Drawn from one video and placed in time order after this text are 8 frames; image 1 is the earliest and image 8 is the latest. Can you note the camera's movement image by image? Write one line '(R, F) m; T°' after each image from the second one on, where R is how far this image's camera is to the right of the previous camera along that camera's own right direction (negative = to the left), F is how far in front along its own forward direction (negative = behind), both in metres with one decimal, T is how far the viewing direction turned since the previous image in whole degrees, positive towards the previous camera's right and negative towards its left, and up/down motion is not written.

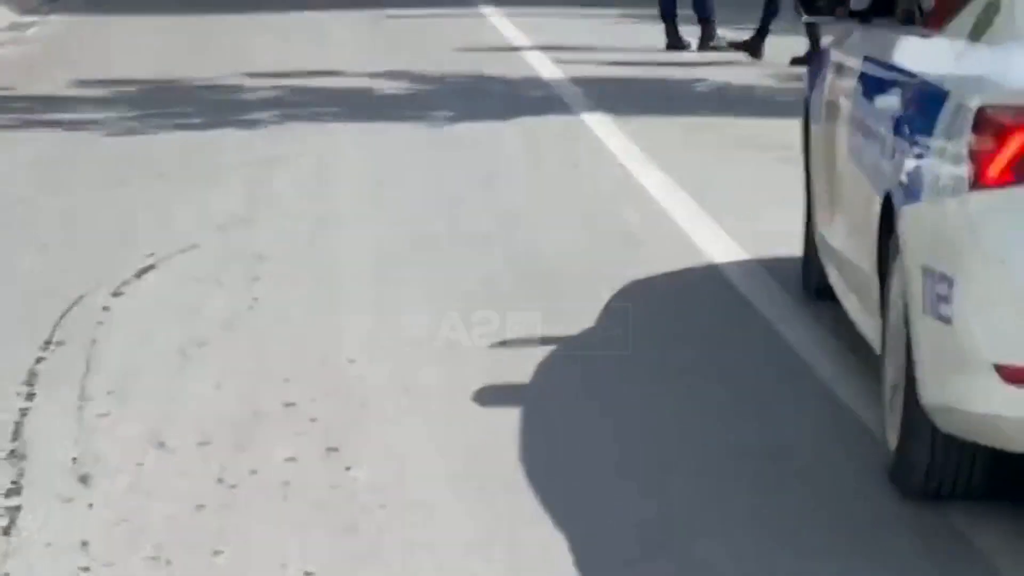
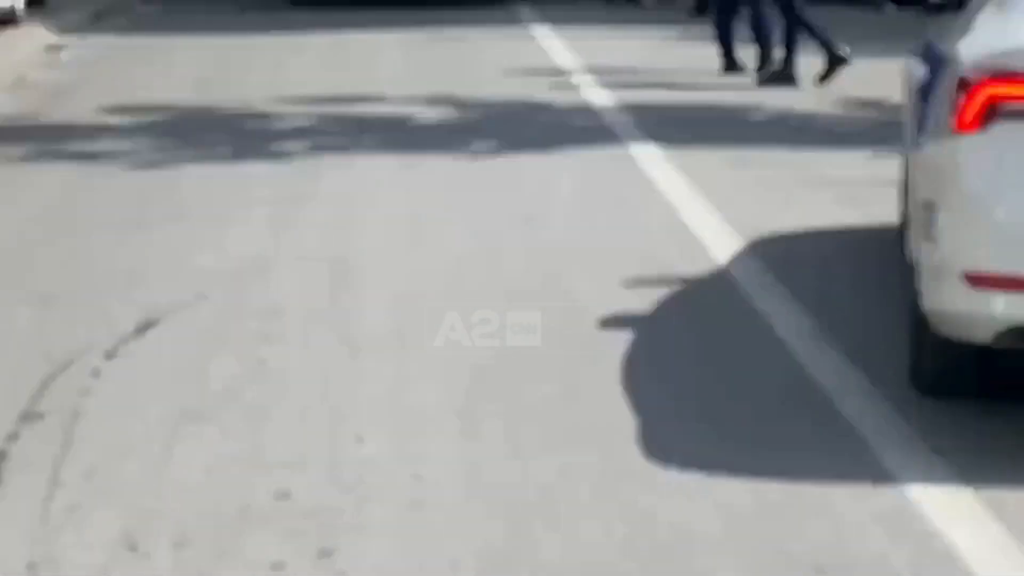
(+0.1, +0.7) m; -2°
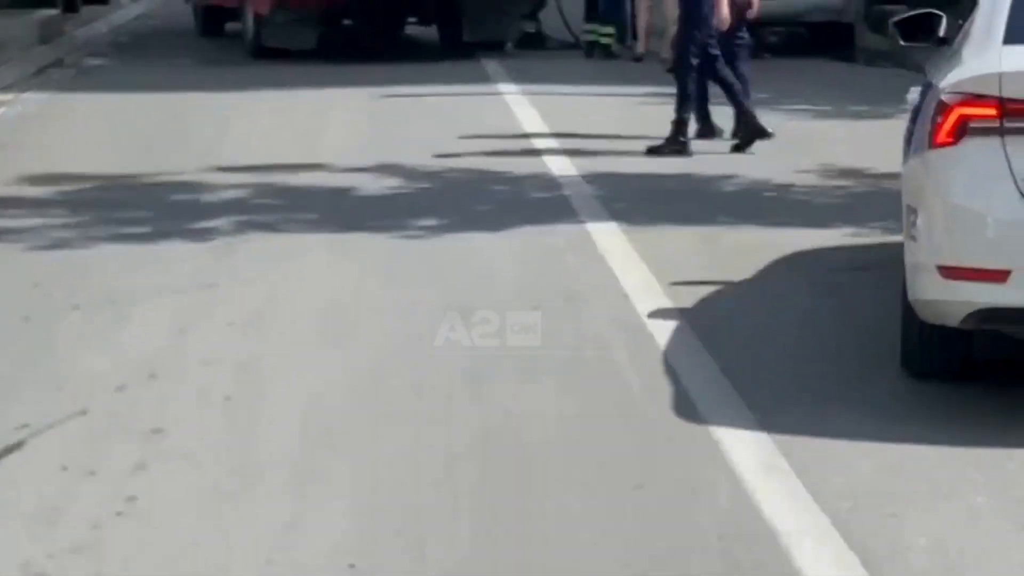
(+0.2, +1.0) m; 0°
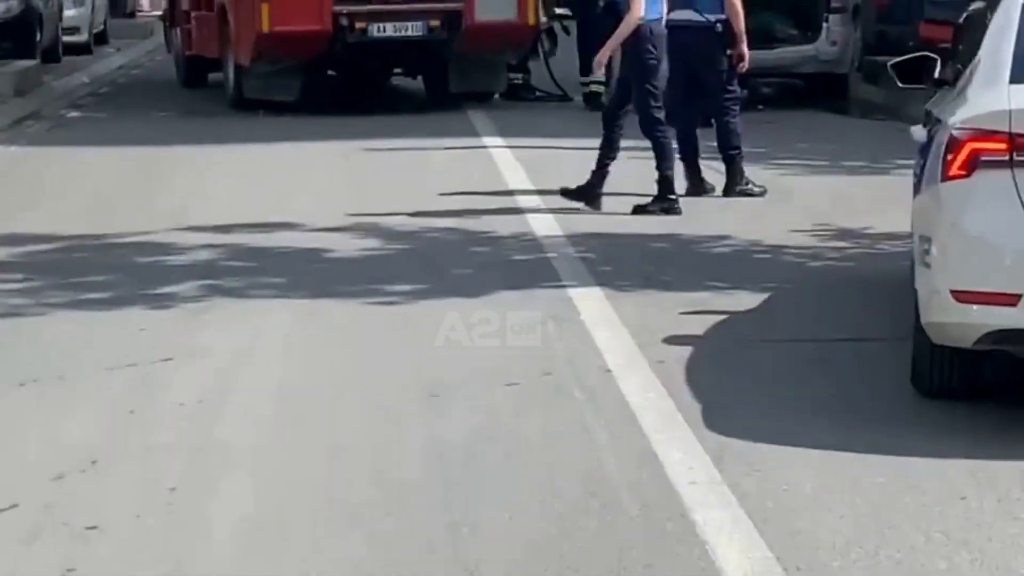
(+0.1, +0.5) m; 0°
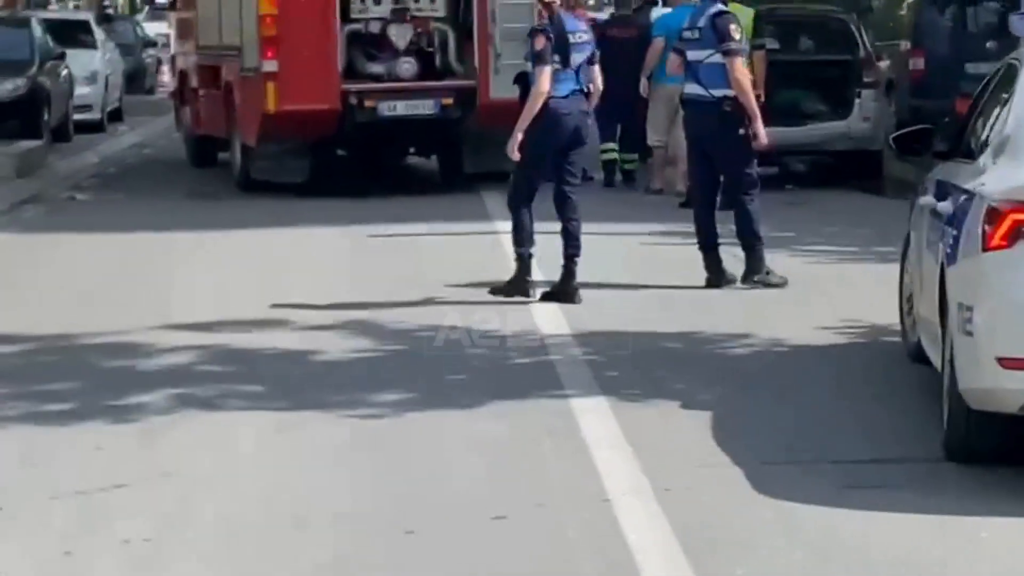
(+0.2, +0.8) m; -1°
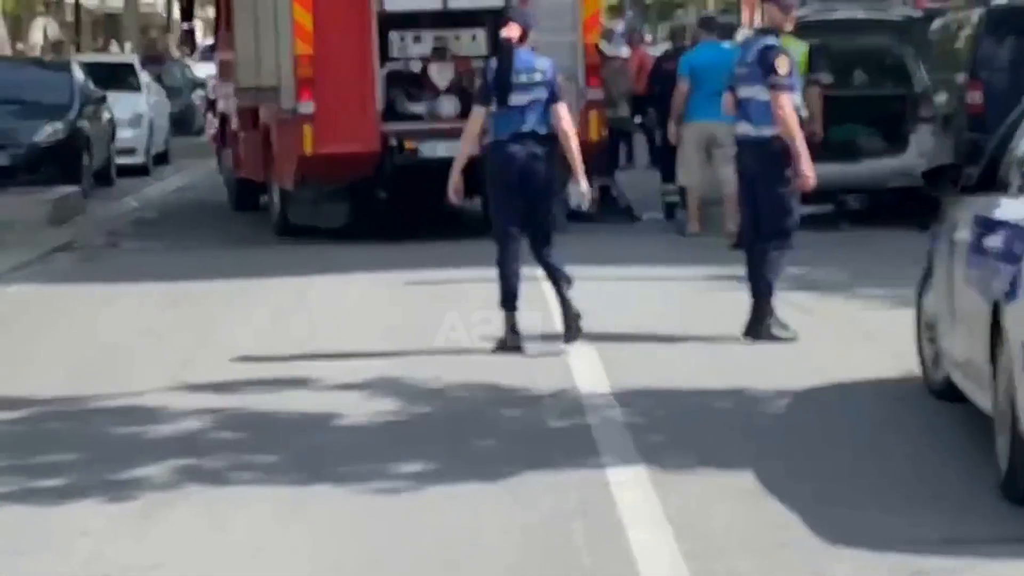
(+0.1, +0.7) m; -2°
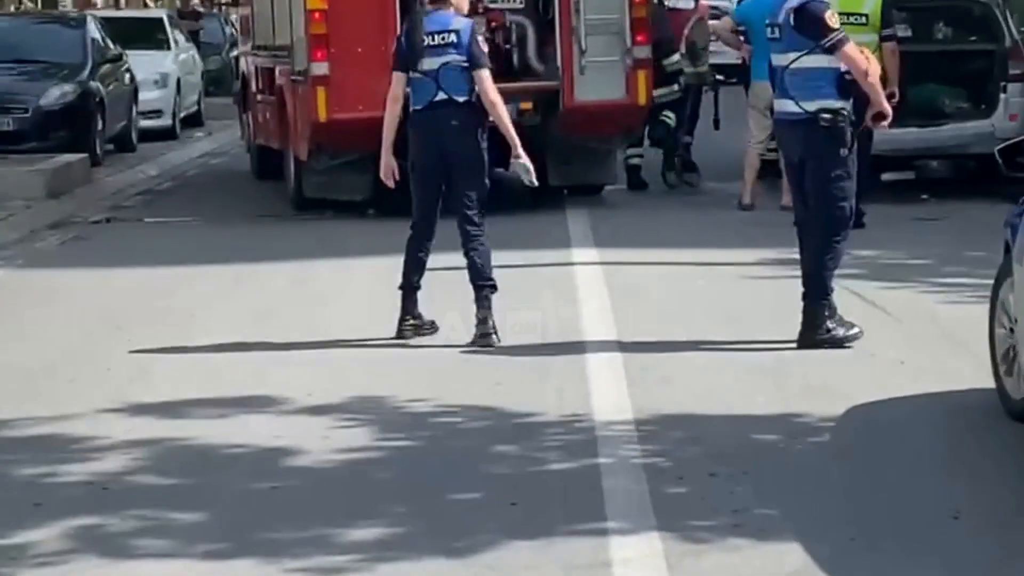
(+0.3, +1.8) m; -2°
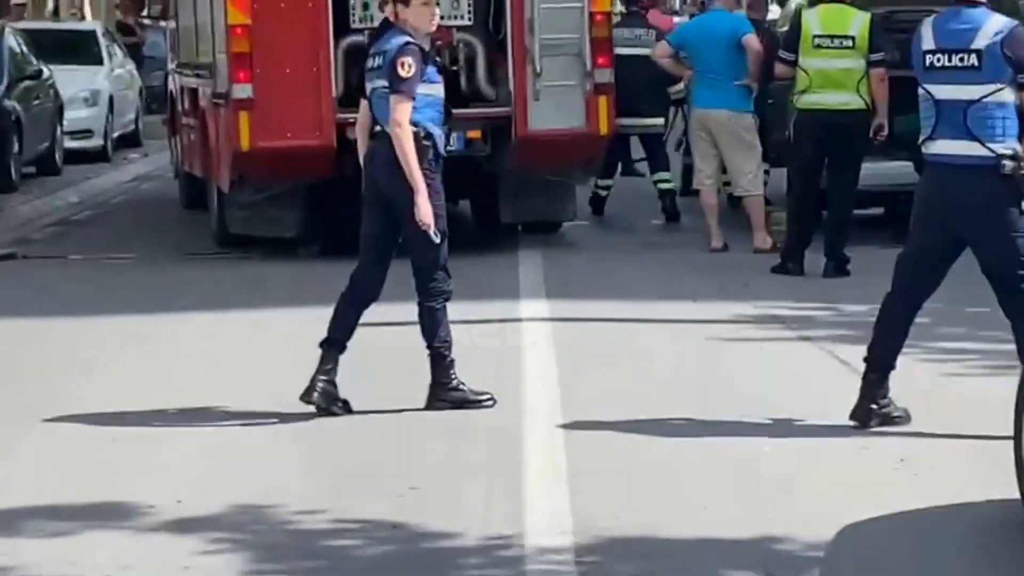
(+0.2, +1.6) m; +1°
